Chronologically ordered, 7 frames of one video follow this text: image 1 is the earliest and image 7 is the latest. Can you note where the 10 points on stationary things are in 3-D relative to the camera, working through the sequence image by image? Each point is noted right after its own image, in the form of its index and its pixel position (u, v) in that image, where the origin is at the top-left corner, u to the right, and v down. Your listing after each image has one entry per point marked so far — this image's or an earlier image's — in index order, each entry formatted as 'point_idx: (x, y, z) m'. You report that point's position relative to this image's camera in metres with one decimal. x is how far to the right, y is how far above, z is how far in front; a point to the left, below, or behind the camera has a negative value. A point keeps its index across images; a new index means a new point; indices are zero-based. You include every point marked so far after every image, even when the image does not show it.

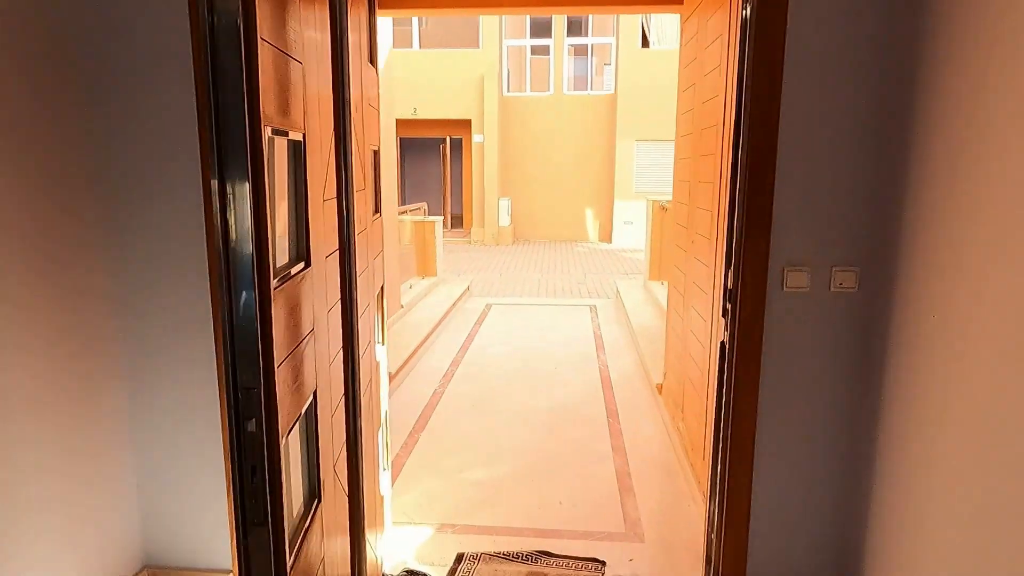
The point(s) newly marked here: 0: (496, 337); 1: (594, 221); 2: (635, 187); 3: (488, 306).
0: (-0.1, -0.5, +6.5) m
1: (+2.0, +1.6, +16.0) m
2: (+2.8, +2.3, +15.2) m
3: (-0.3, -0.2, +7.8) m
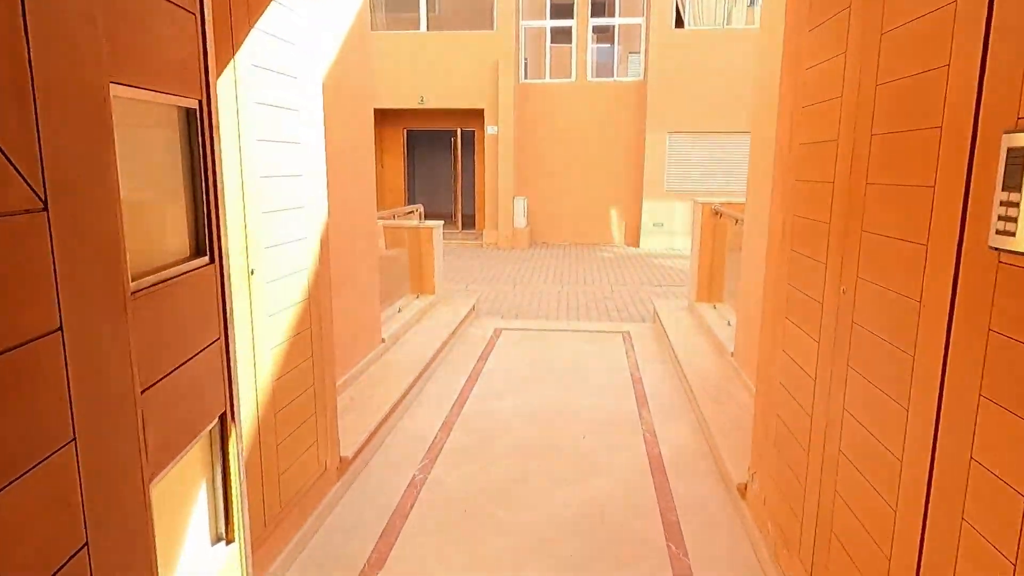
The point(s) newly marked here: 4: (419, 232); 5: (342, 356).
0: (0.0, -0.7, +5.0) m
1: (+2.3, +1.4, +14.4) m
2: (+3.2, +2.1, +13.7) m
3: (-0.1, -0.4, +6.3) m
4: (-0.9, +0.6, +6.7) m
5: (-1.0, -0.4, +4.1) m
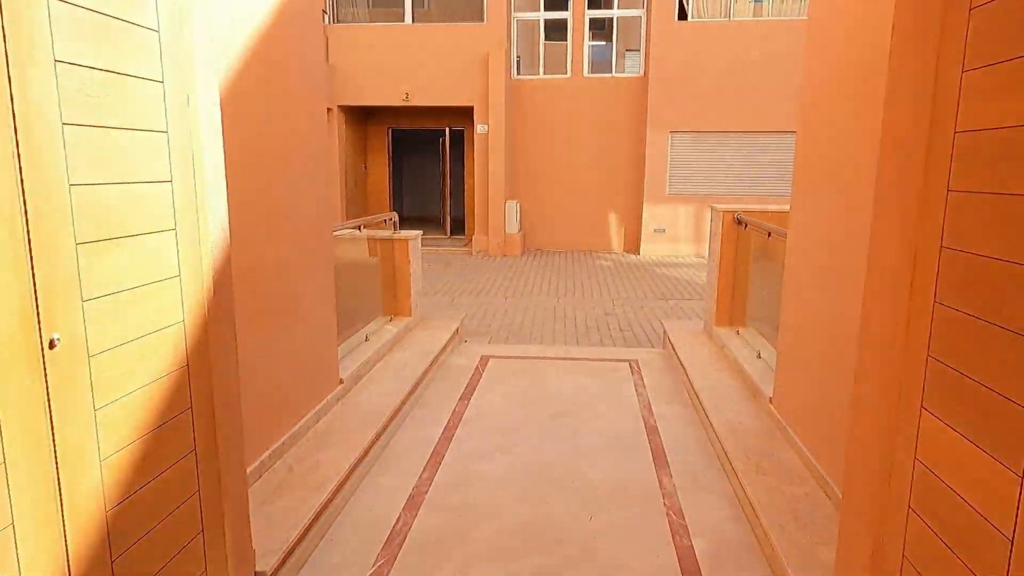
0: (-0.1, -0.9, +4.1) m
1: (+2.1, +1.2, +13.6) m
2: (+3.0, +1.9, +12.8) m
3: (-0.2, -0.6, +5.4) m
4: (-1.0, +0.4, +5.7) m
5: (-1.1, -0.6, +3.2) m
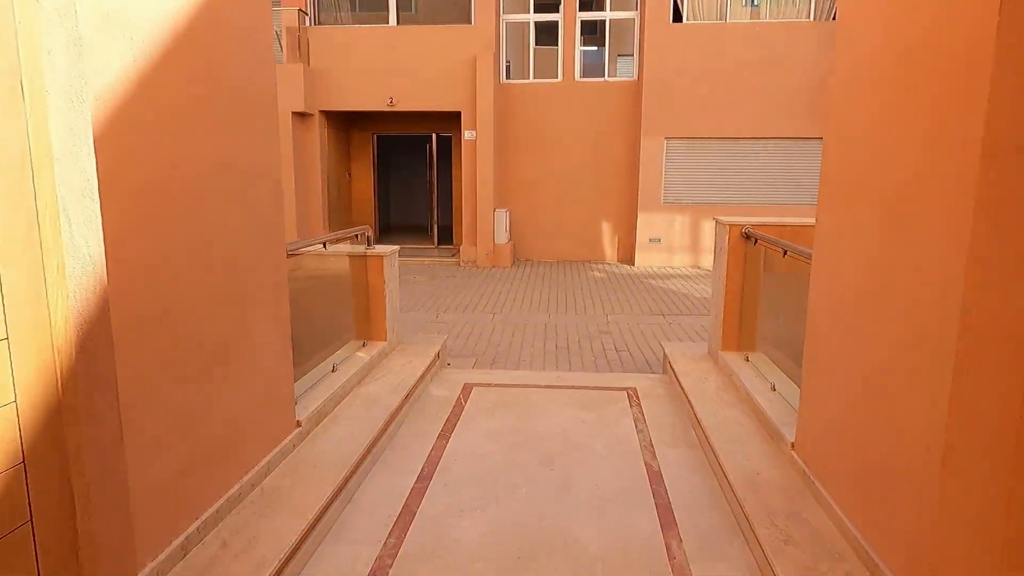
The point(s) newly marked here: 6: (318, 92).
0: (-0.2, -1.0, +3.6) m
1: (+1.9, +1.0, +13.1) m
2: (+2.8, +1.7, +12.3) m
3: (-0.3, -0.8, +4.9) m
4: (-1.1, +0.2, +5.2) m
5: (-1.2, -0.7, +2.6) m
6: (-3.7, +3.7, +12.5) m
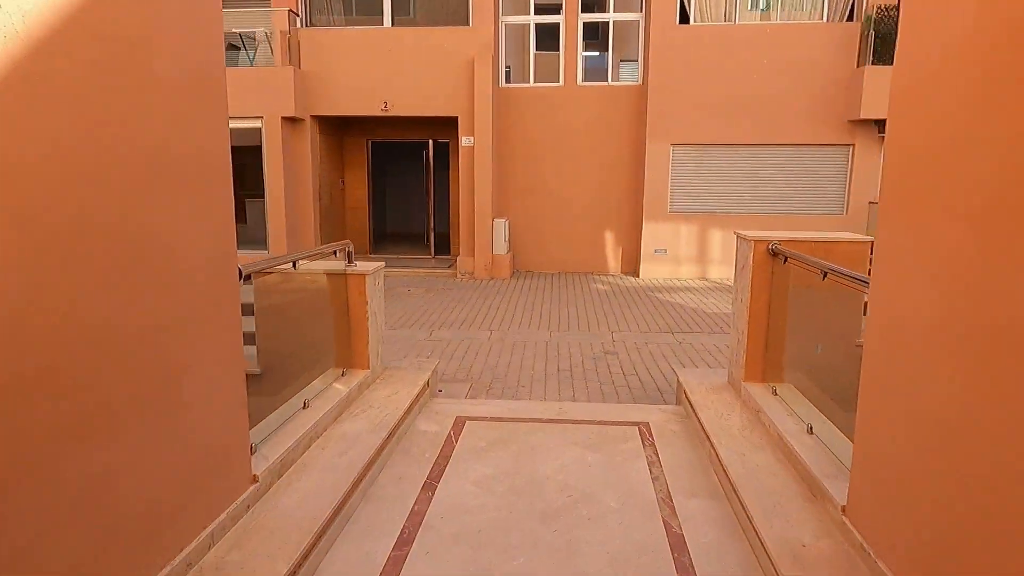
0: (-0.2, -1.2, +3.0) m
1: (+1.9, +0.7, +12.5) m
2: (+2.8, +1.5, +11.8) m
3: (-0.4, -0.9, +4.4) m
4: (-1.1, +0.1, +4.7) m
5: (-1.2, -0.9, +2.1) m
6: (-3.7, +3.5, +12.0) m
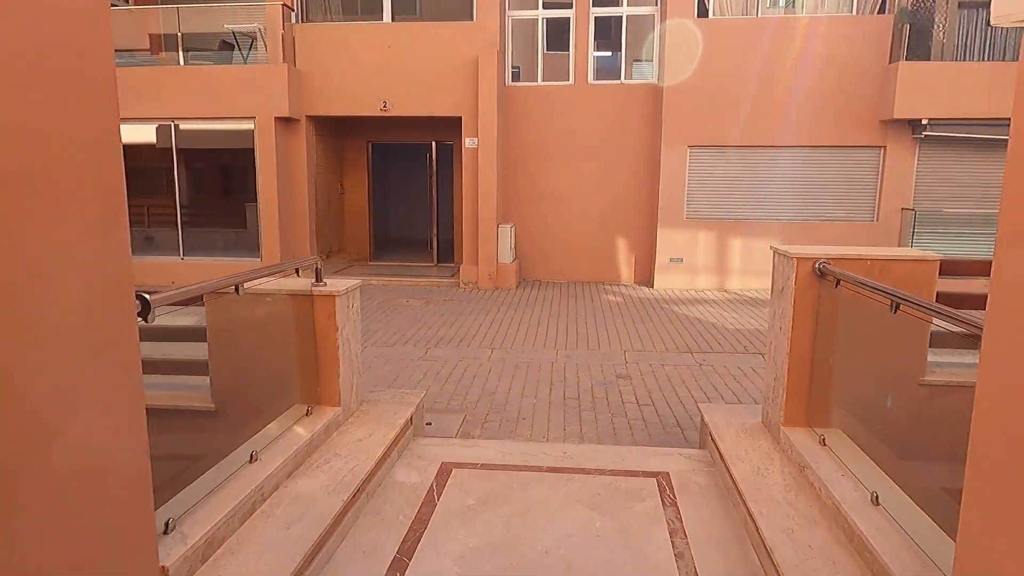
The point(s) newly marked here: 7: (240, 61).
0: (-0.3, -1.3, +2.3) m
1: (+2.0, +0.6, +11.8) m
2: (+2.9, +1.3, +11.1) m
3: (-0.4, -1.1, +3.7) m
4: (-1.2, -0.1, +4.0) m
5: (-1.3, -1.0, +1.4) m
6: (-3.5, +3.3, +11.4) m
7: (-4.6, +3.8, +11.1) m
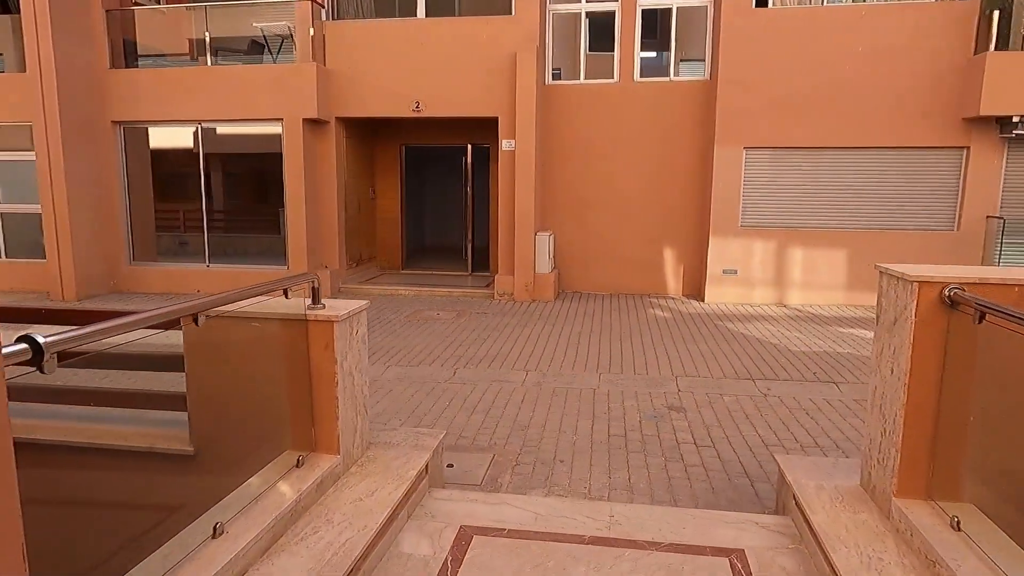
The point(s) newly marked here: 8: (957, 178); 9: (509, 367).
0: (-0.2, -1.4, +1.6) m
1: (+2.7, +0.3, +11.0) m
2: (+3.5, +1.1, +10.2) m
3: (-0.2, -1.2, +3.0) m
4: (-1.0, -0.2, +3.3) m
5: (-1.3, -1.1, +0.7) m
6: (-2.9, +3.1, +10.9) m
7: (-3.9, +3.7, +10.7) m
8: (+6.4, +1.6, +9.6) m
9: (0.0, -0.8, +6.8) m
